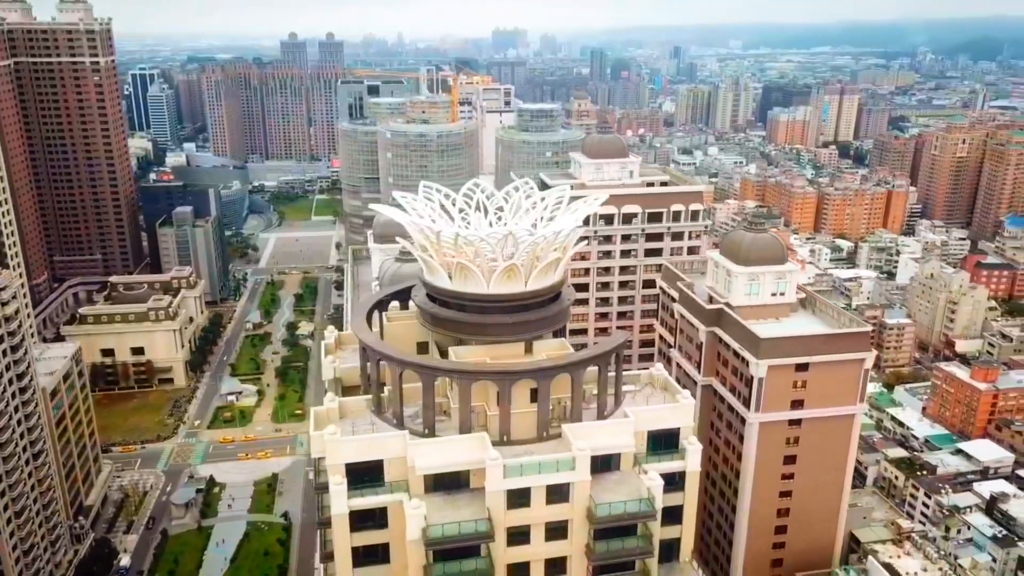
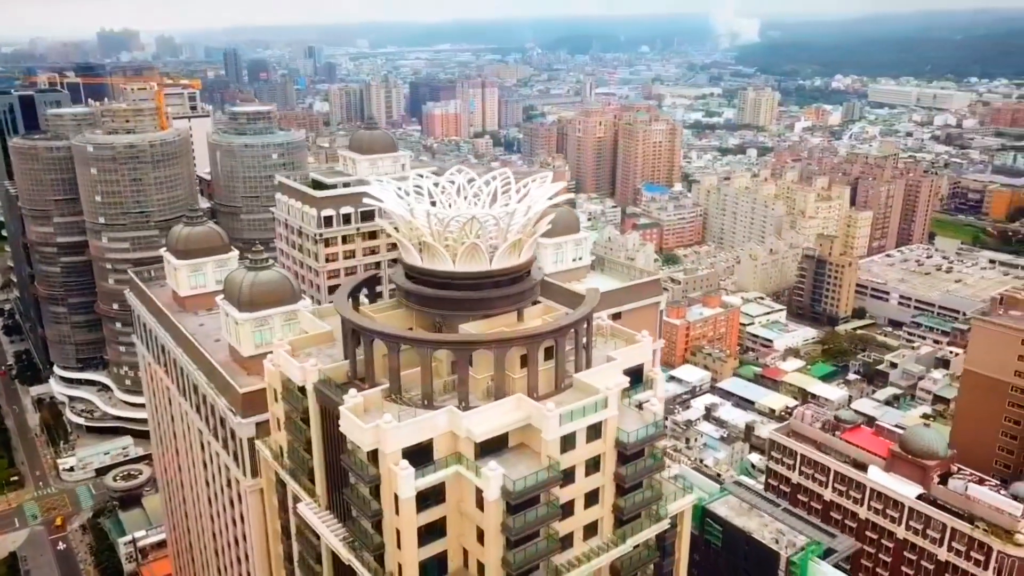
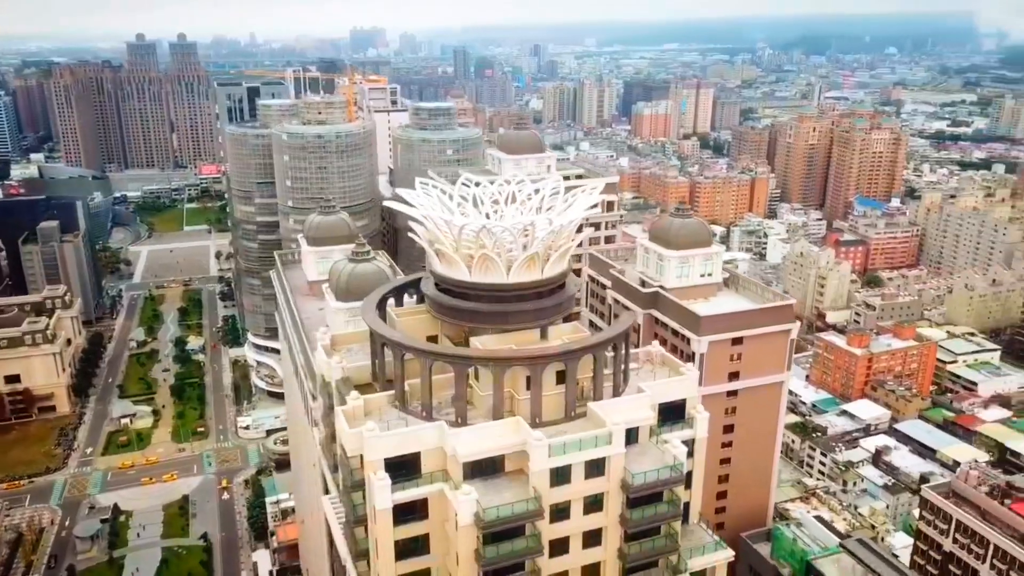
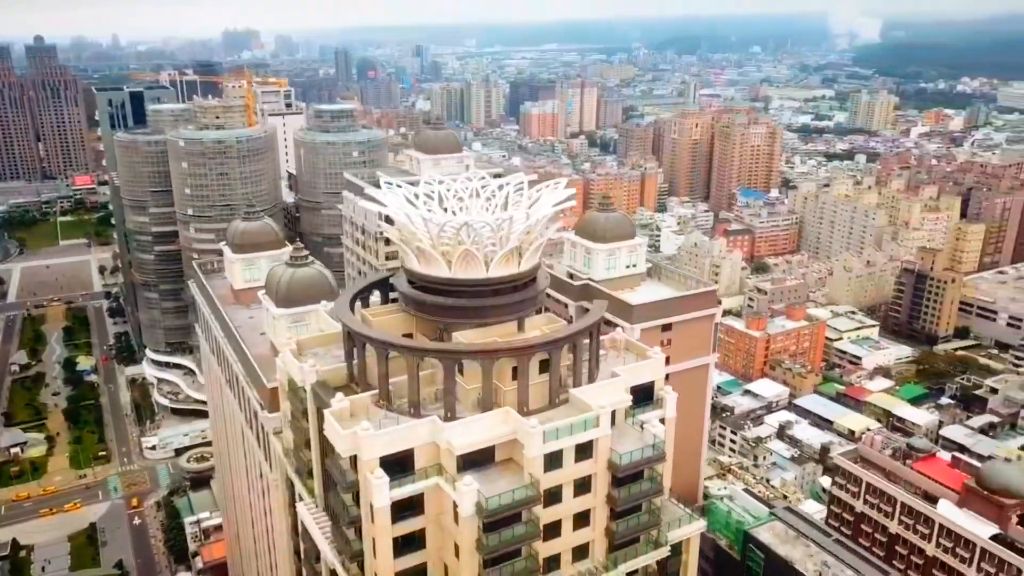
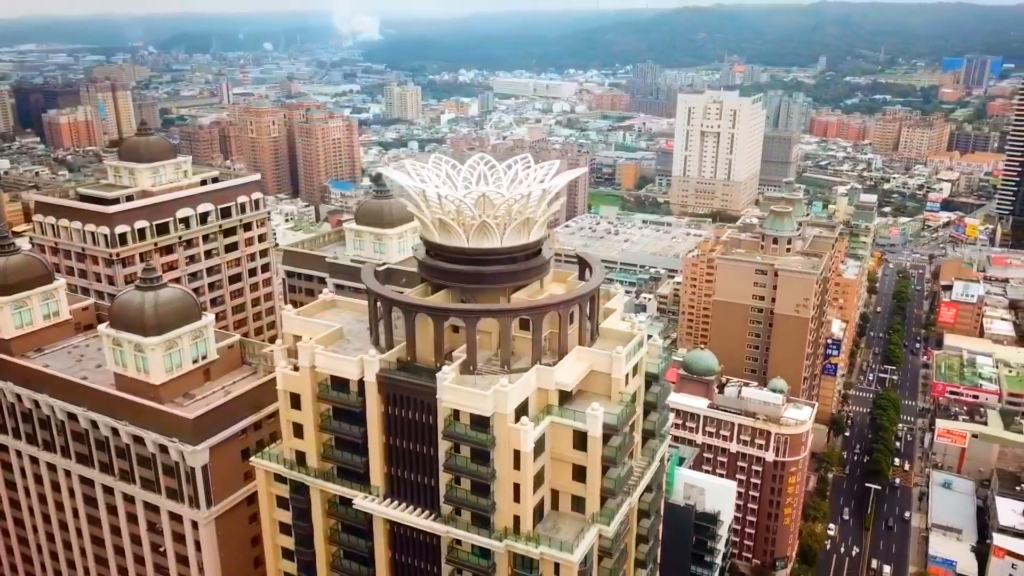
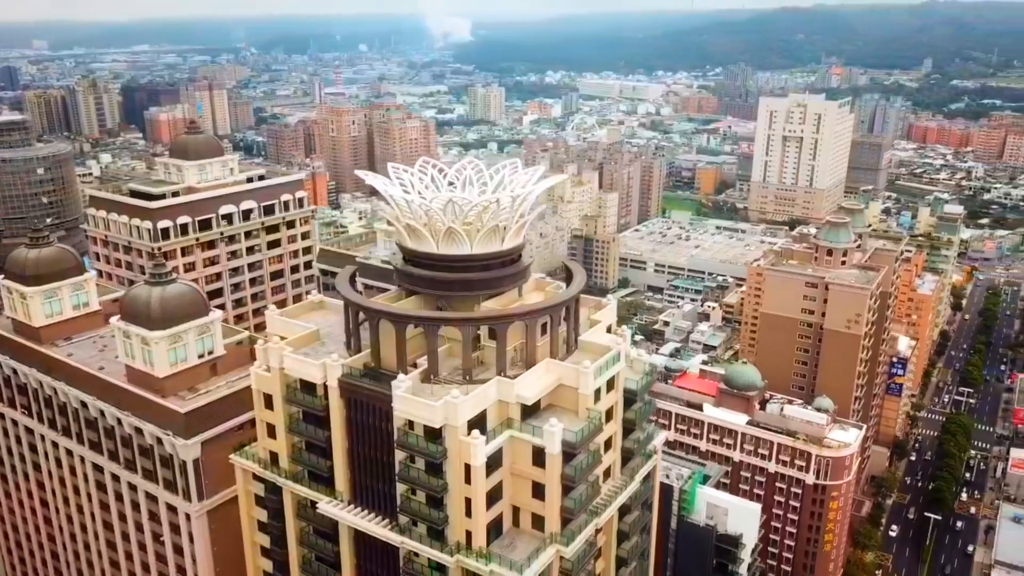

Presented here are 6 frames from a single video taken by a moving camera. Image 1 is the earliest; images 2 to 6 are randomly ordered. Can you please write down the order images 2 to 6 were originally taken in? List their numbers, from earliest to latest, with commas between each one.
3, 4, 2, 6, 5
